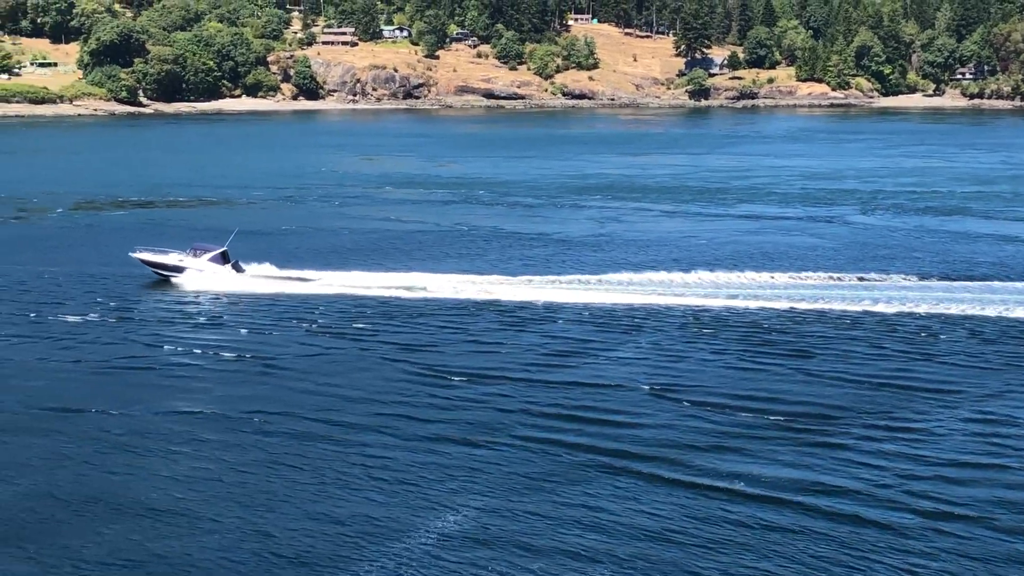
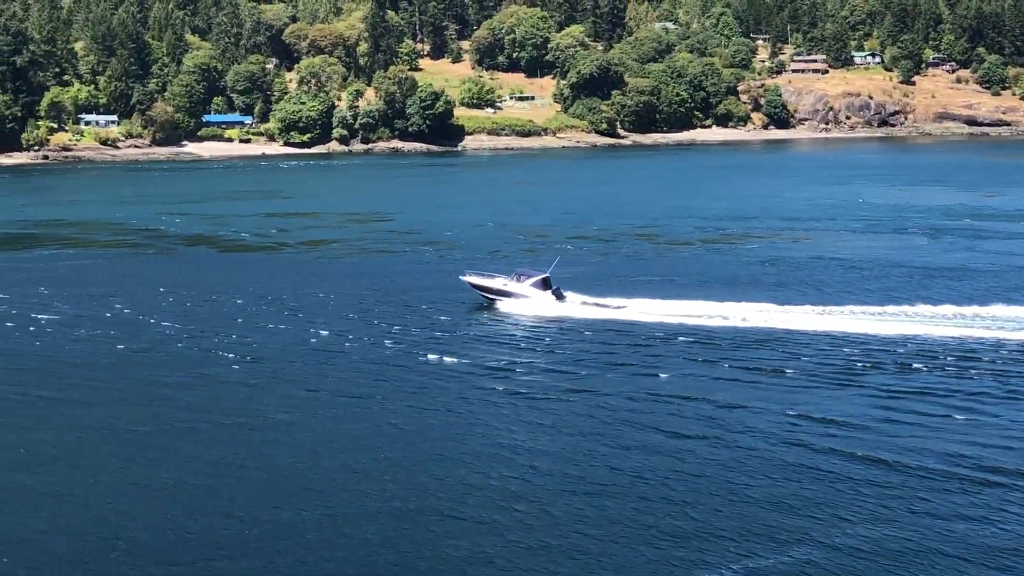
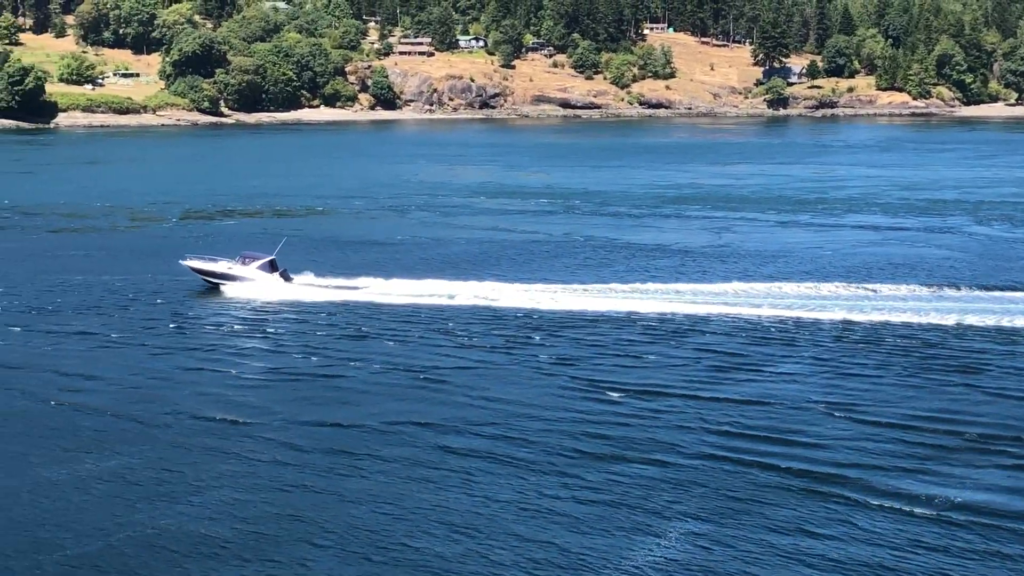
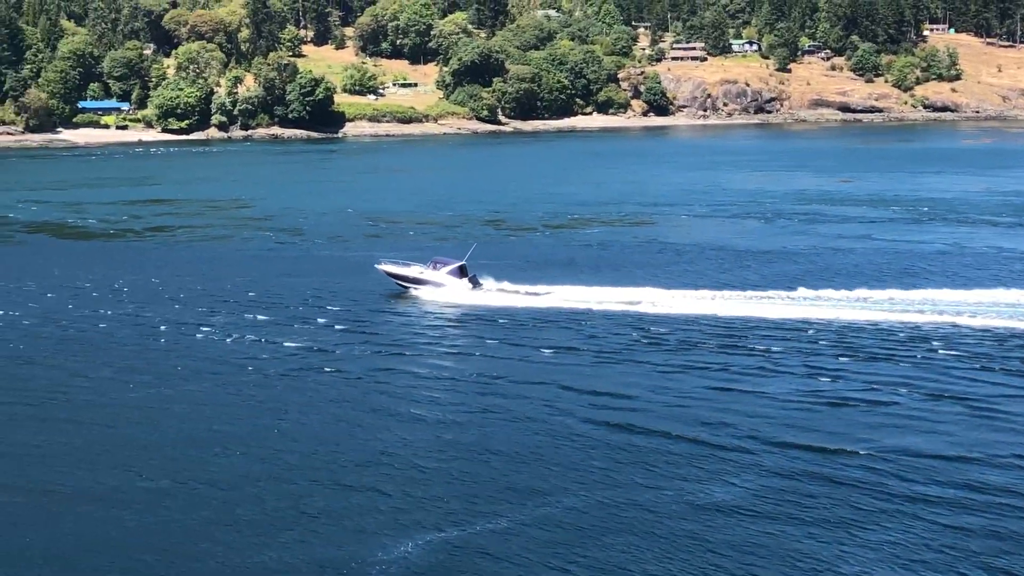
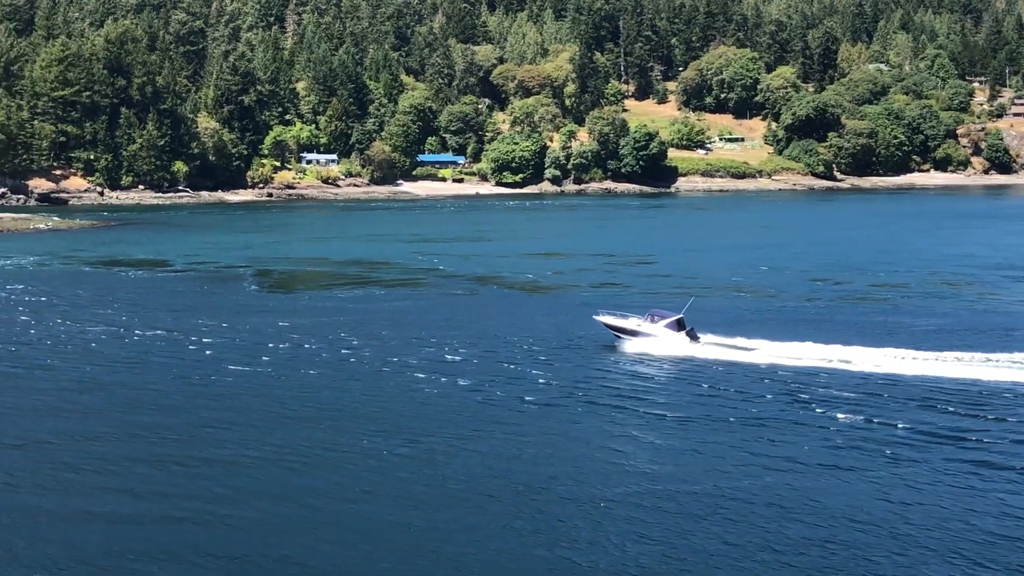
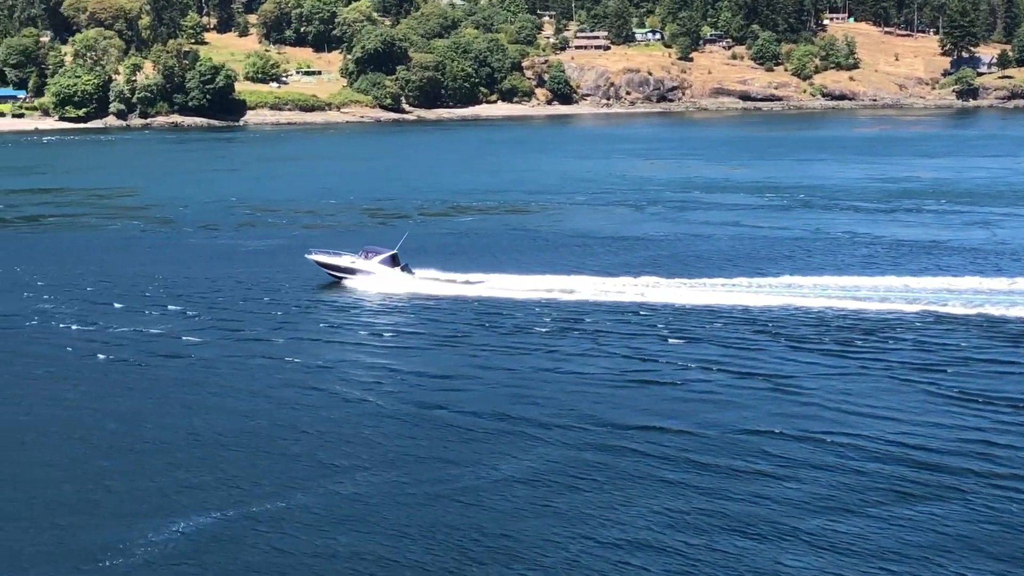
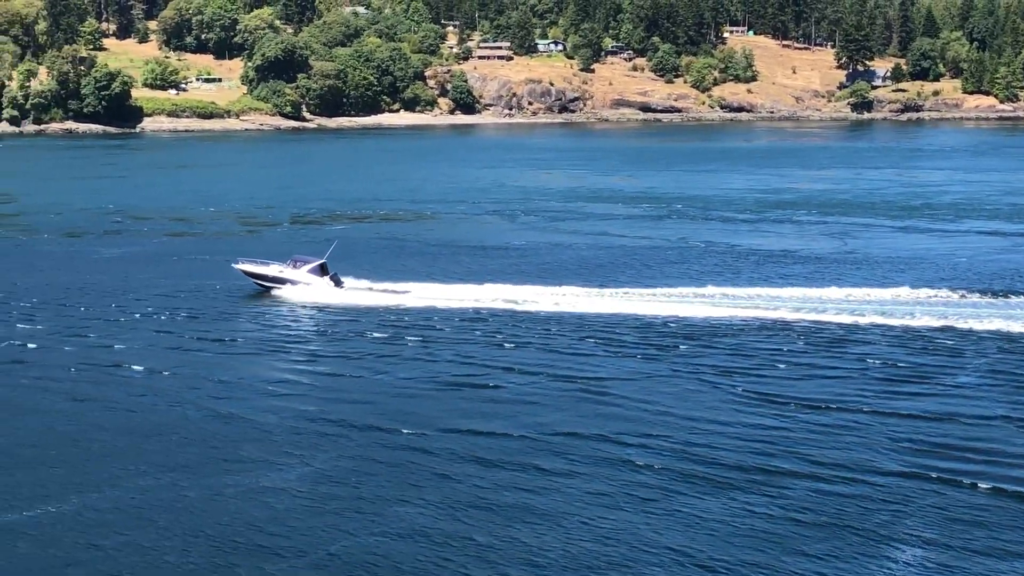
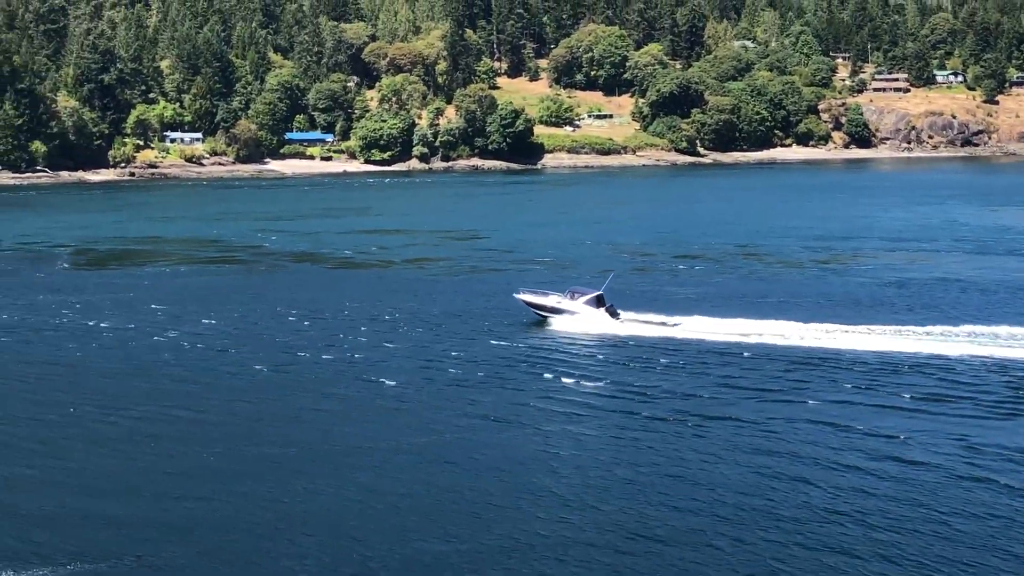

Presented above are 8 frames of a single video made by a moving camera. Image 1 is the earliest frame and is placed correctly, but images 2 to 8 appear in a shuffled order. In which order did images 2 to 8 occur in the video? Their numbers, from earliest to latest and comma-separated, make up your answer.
3, 7, 6, 4, 2, 8, 5
